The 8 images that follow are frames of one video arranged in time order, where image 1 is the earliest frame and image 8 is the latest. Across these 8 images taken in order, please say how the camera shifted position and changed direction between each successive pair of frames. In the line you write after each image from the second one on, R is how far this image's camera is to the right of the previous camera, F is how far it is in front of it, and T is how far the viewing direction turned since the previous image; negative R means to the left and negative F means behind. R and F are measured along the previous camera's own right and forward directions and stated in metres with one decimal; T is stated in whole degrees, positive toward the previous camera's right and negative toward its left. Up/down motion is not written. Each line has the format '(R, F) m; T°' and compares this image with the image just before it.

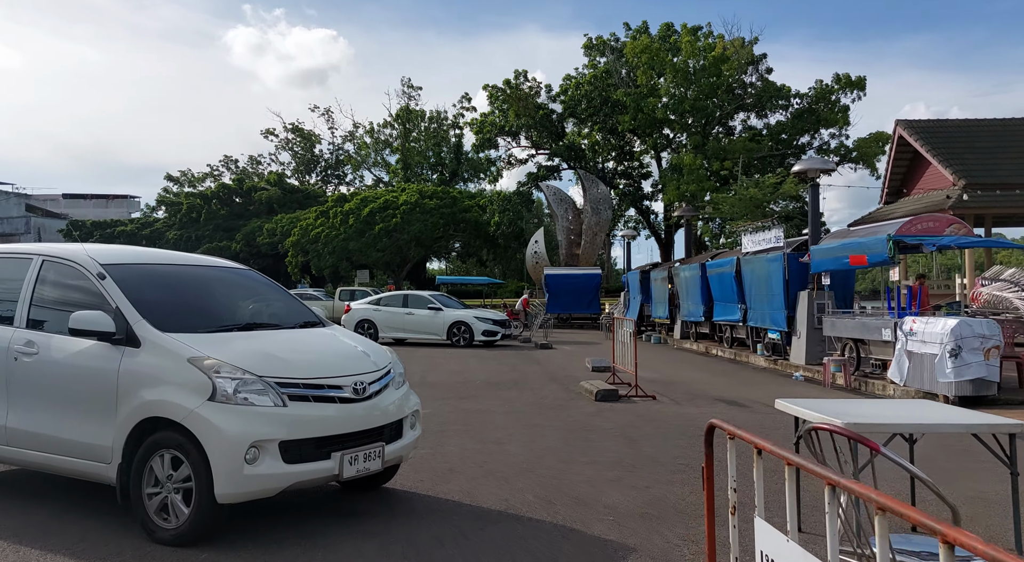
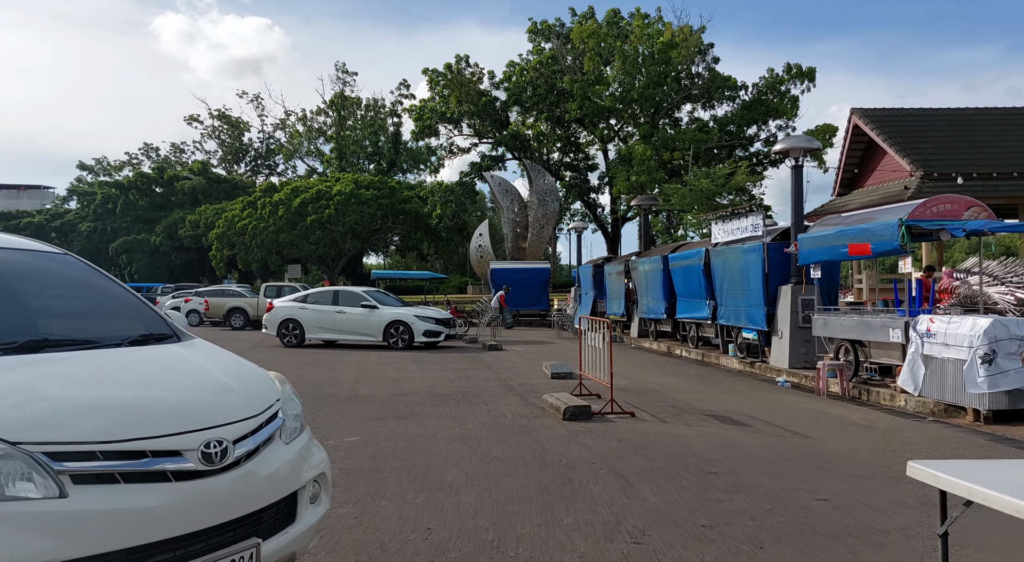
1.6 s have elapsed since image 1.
(-0.1, +2.0) m; +5°
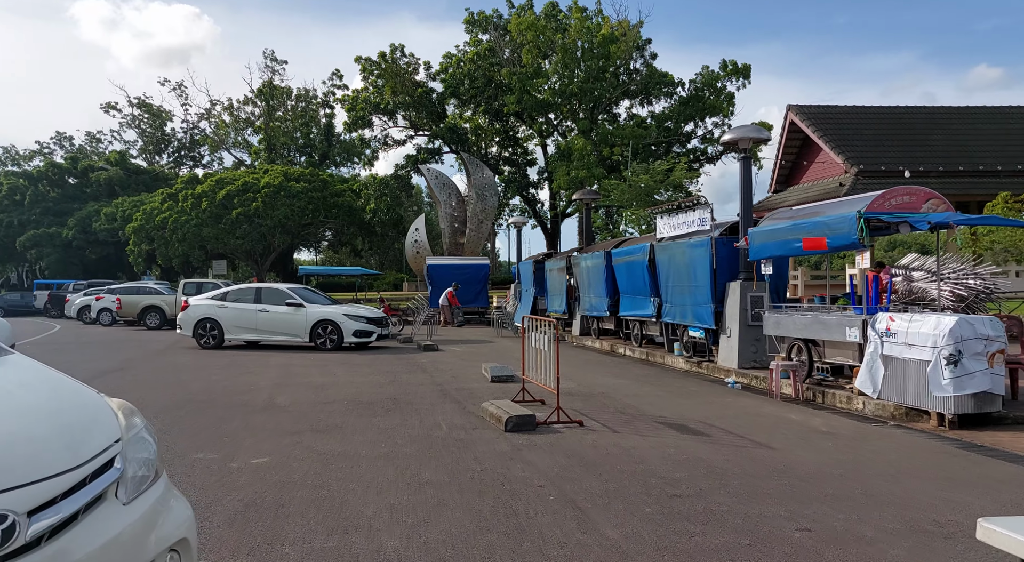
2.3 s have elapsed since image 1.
(0.0, +0.9) m; +5°
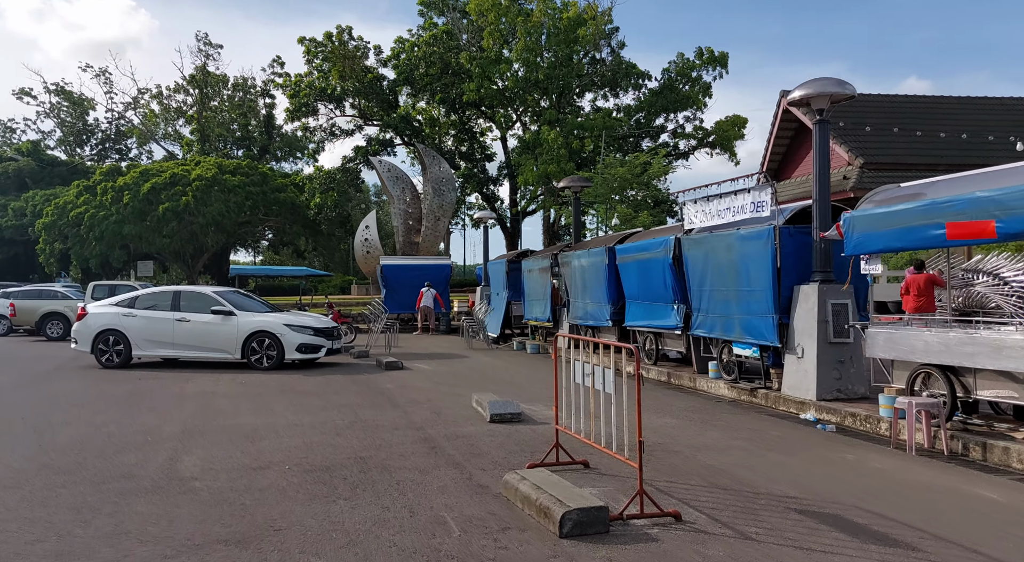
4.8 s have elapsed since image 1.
(-0.7, +3.2) m; +4°
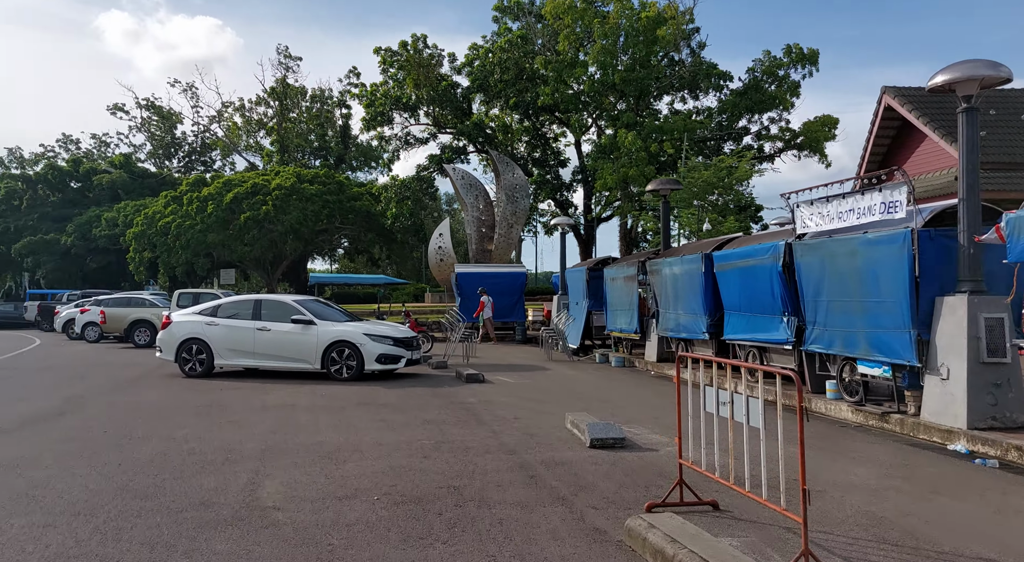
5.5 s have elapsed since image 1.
(-0.4, +0.7) m; -5°
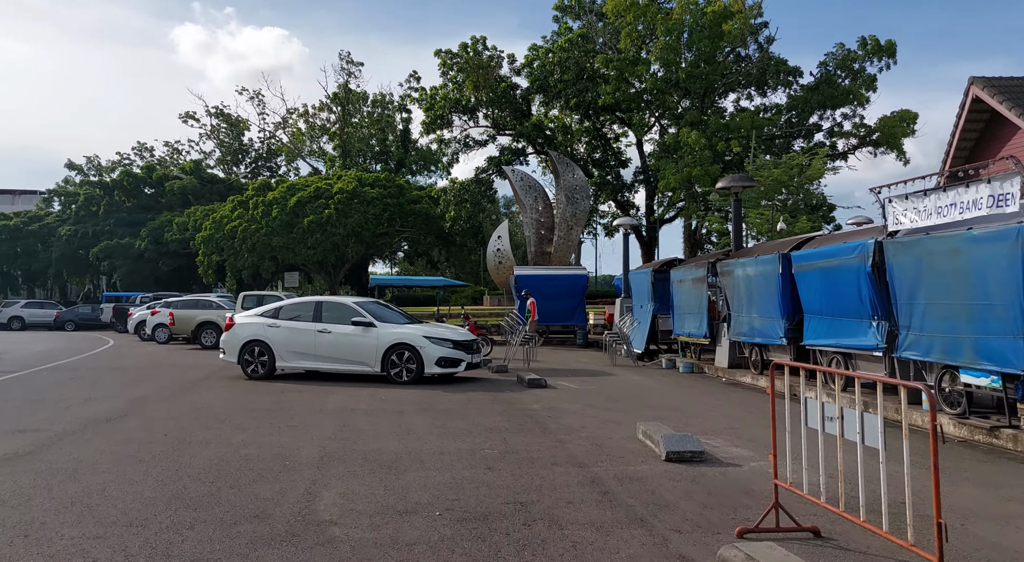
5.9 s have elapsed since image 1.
(-0.1, +0.5) m; -5°
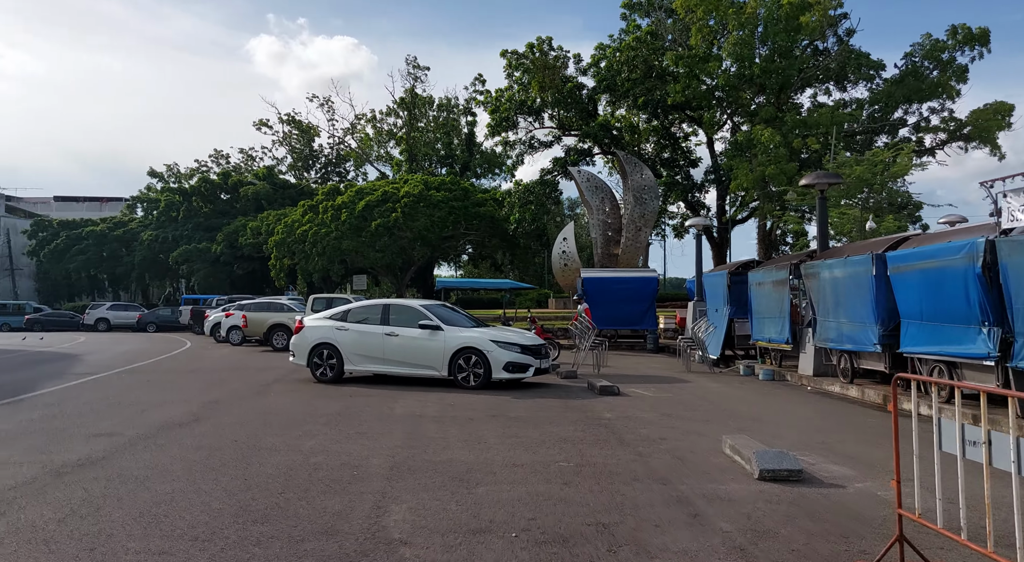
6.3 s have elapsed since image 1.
(-0.1, +0.4) m; -5°
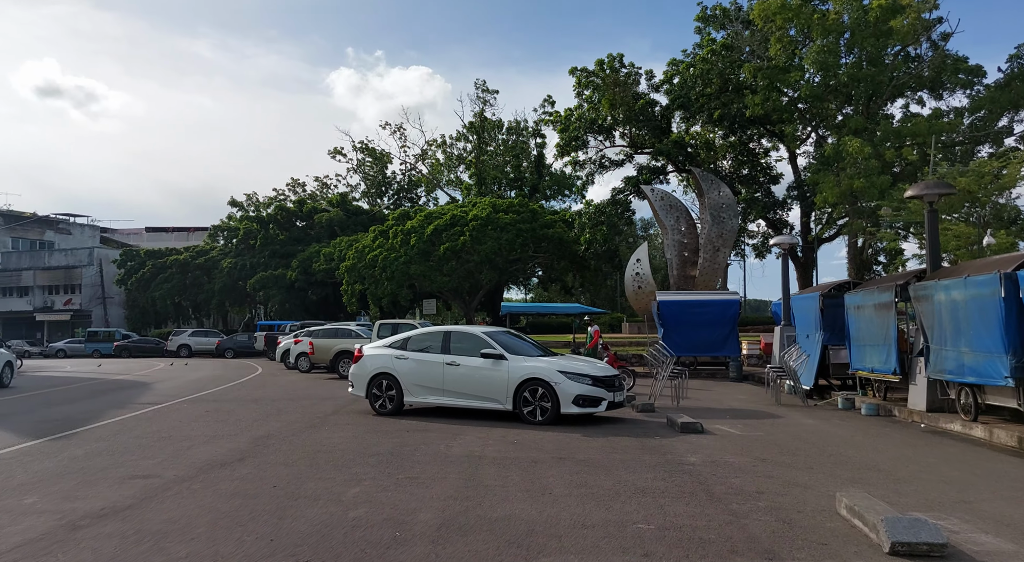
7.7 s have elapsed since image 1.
(0.0, +1.0) m; -6°
